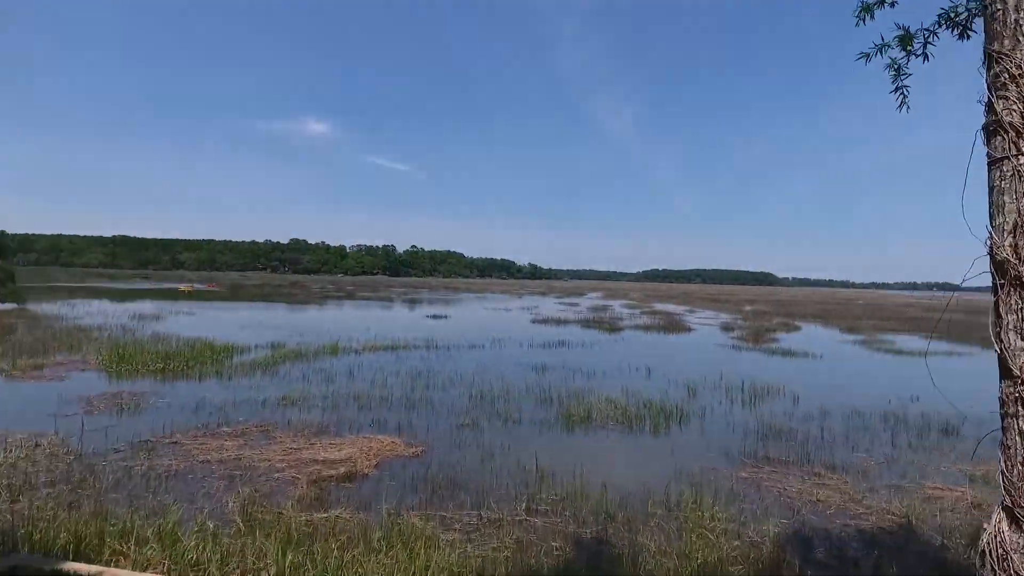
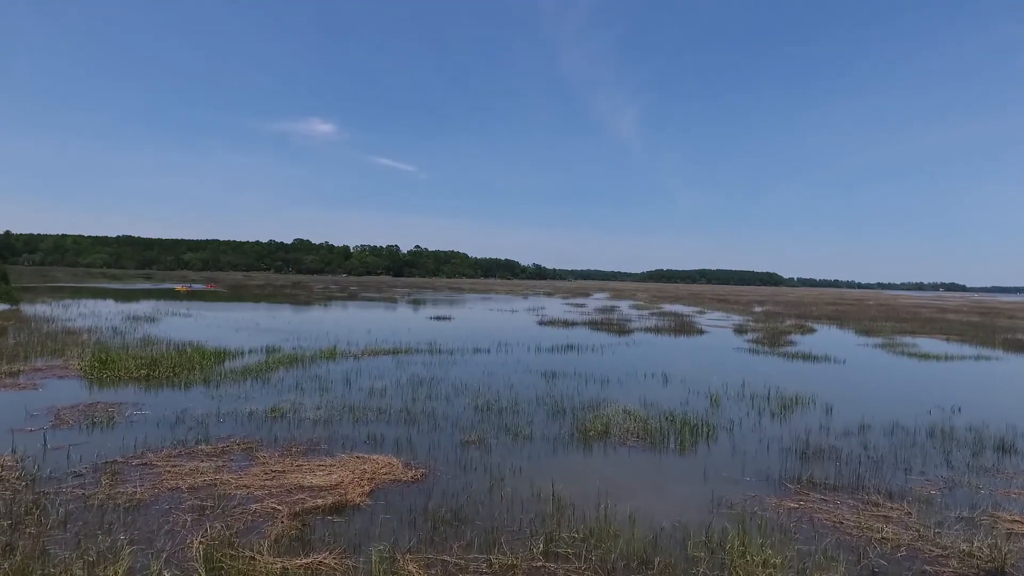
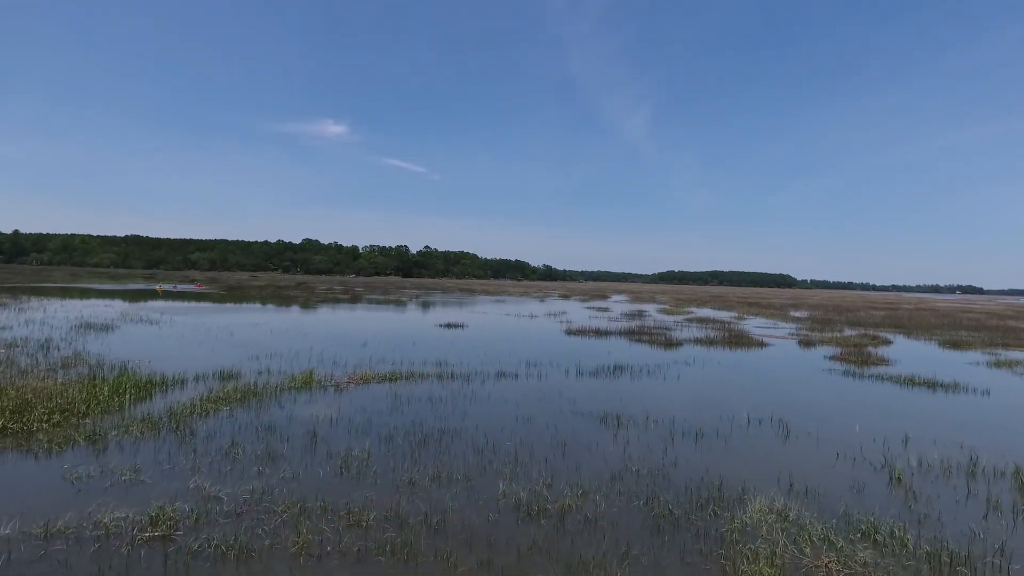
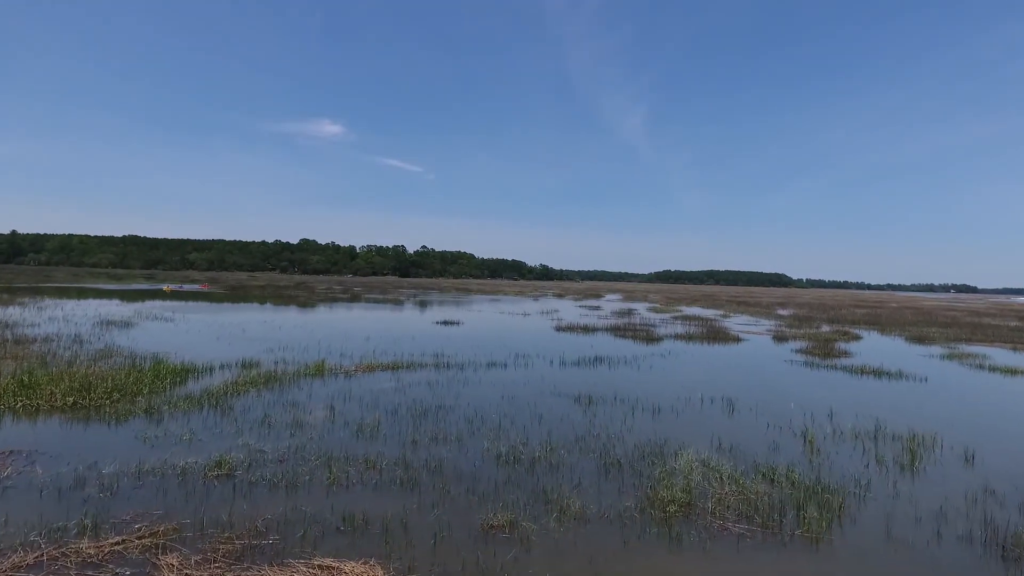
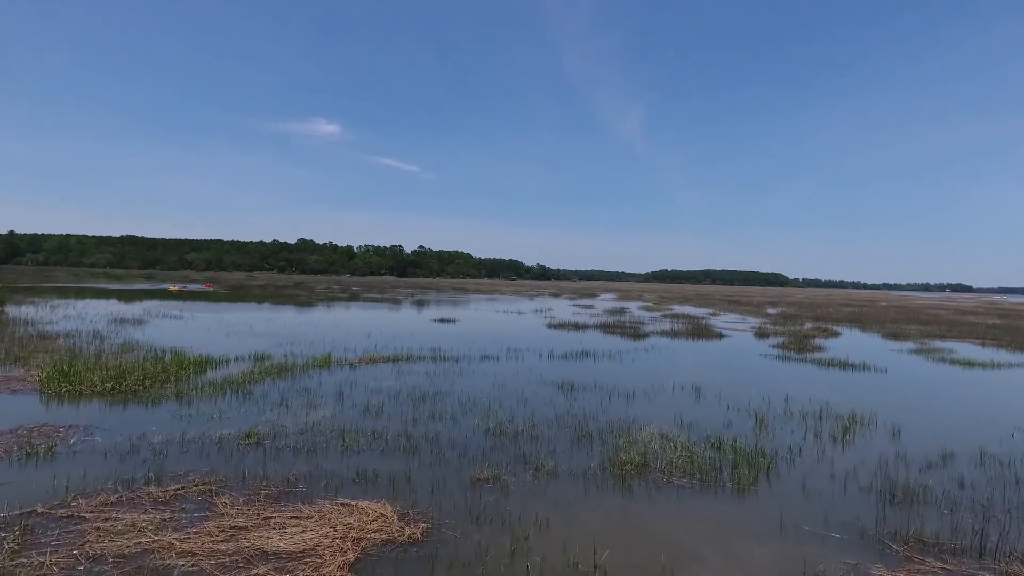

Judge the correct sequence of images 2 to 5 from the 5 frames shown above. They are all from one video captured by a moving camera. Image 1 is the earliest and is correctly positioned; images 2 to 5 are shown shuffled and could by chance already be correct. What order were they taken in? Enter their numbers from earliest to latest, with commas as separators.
2, 5, 4, 3
